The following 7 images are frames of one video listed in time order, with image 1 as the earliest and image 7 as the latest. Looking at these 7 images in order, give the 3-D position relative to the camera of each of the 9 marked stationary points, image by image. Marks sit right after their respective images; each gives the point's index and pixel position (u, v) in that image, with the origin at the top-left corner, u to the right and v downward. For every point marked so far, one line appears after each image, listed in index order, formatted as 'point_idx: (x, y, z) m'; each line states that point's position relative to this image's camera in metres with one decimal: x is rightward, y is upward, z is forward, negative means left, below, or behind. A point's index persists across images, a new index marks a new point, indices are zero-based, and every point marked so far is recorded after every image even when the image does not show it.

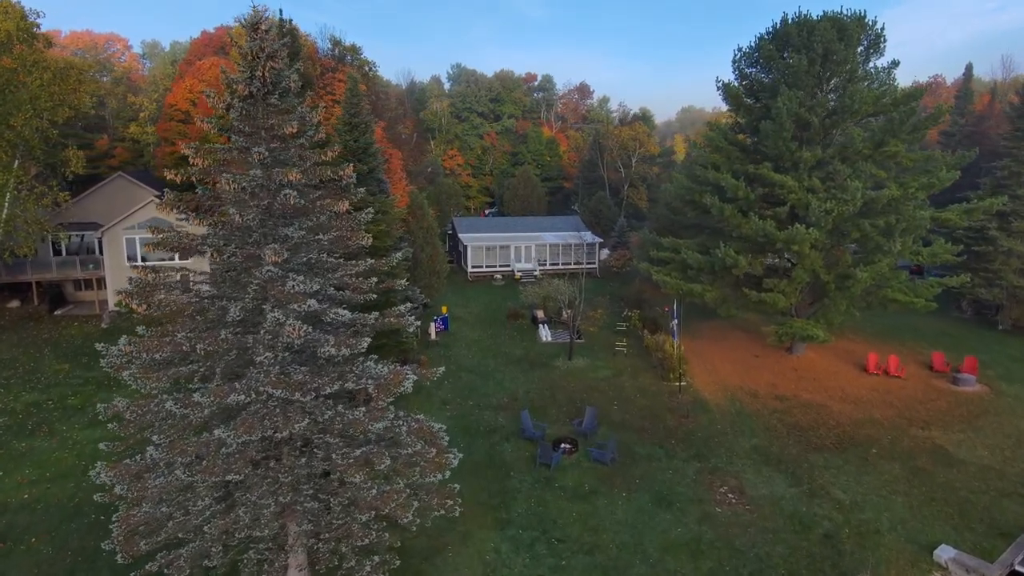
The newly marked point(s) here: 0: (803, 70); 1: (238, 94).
0: (+8.2, +6.2, +18.7) m
1: (-3.7, +2.6, +9.0) m
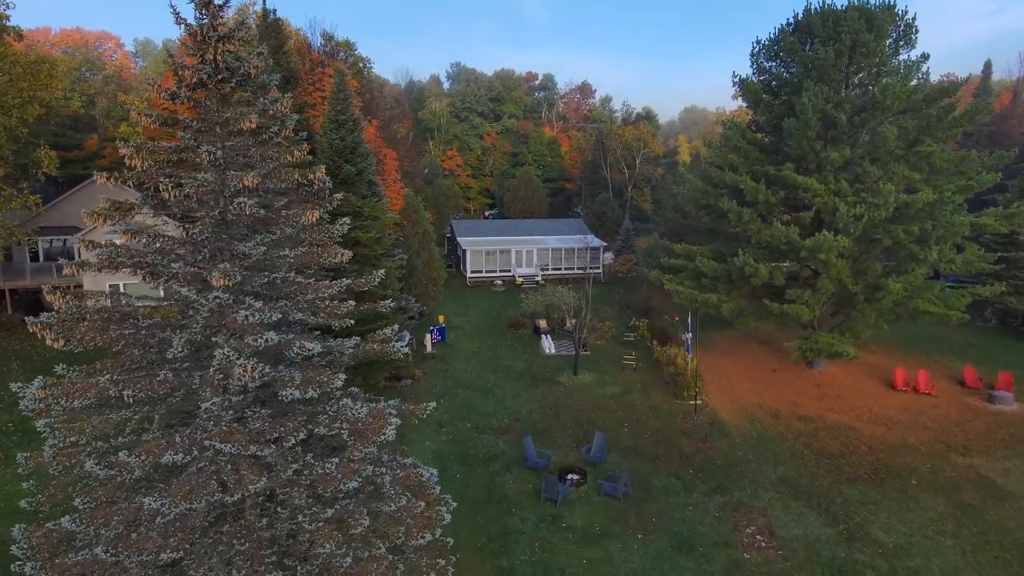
0: (+8.3, +5.9, +17.2) m
1: (-3.7, +2.3, +7.5) m
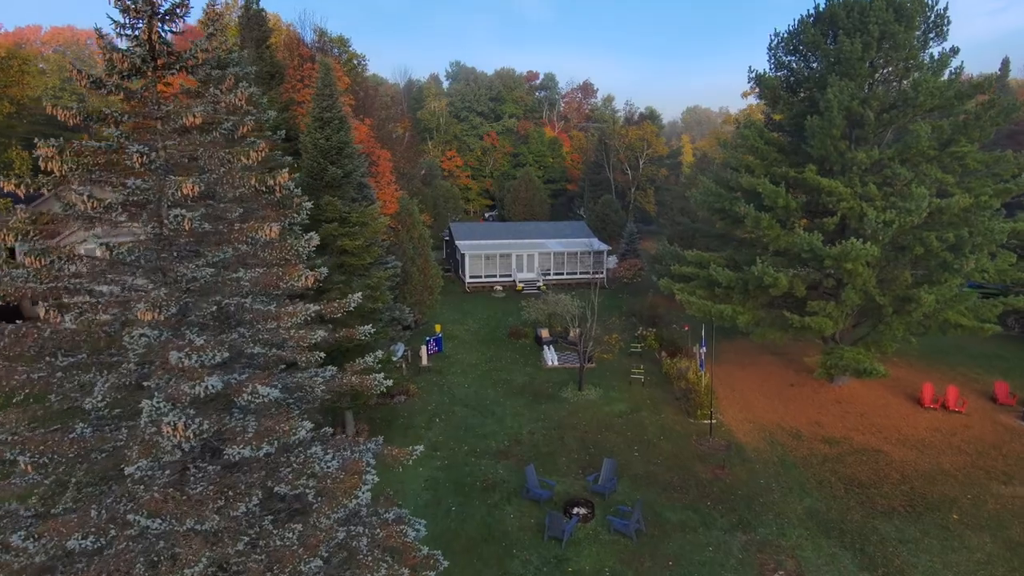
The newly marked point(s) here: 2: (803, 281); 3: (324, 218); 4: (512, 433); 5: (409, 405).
0: (+8.3, +5.6, +15.9) m
1: (-3.7, +2.1, +6.2) m
2: (+7.6, +0.2, +17.3) m
3: (-4.2, +1.5, +14.7) m
4: (0.0, -3.7, +16.8) m
5: (-2.9, -3.3, +18.6) m
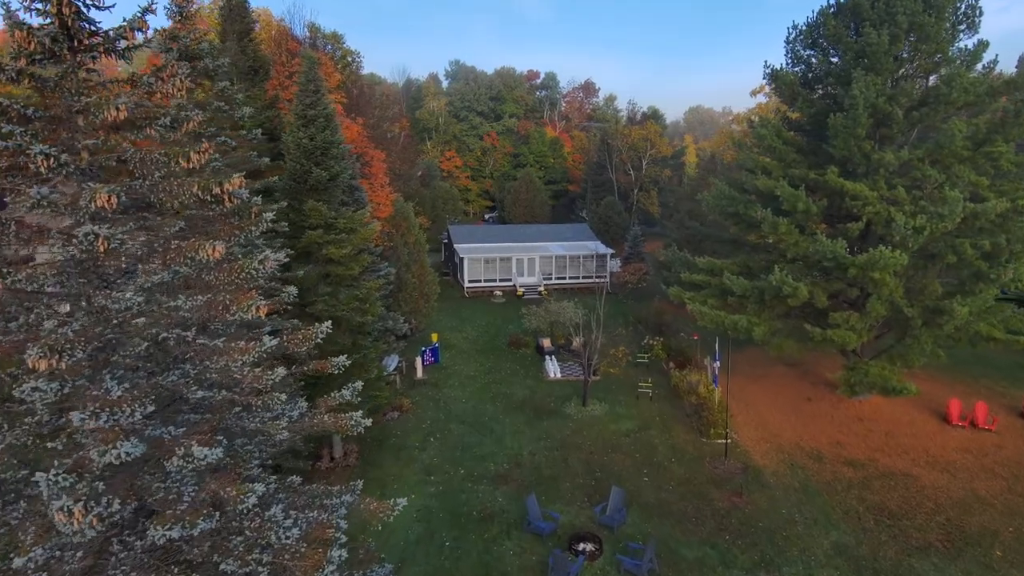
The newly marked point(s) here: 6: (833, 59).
0: (+8.3, +5.3, +14.8) m
1: (-3.7, +1.8, +5.0) m
2: (+7.6, -0.1, +16.1) m
3: (-4.2, +1.3, +13.6) m
4: (0.0, -4.0, +15.7) m
5: (-2.9, -3.6, +17.5) m
6: (+8.1, +5.8, +16.5) m
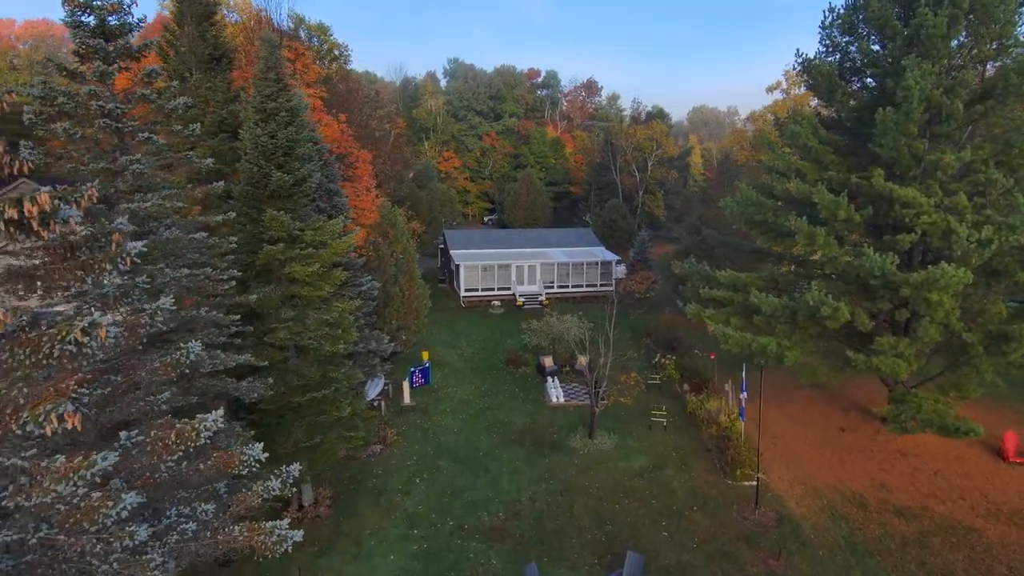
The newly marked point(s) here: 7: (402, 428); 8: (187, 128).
0: (+8.2, +4.9, +12.7) m
1: (-3.8, +1.4, +3.0) m
2: (+7.6, -0.5, +14.0) m
3: (-4.3, +0.9, +11.5) m
4: (-0.1, -4.4, +13.6) m
5: (-3.0, -4.0, +15.4) m
6: (+8.0, +5.3, +14.5) m
7: (-2.8, -3.6, +17.1) m
8: (-4.8, +2.4, +9.8) m
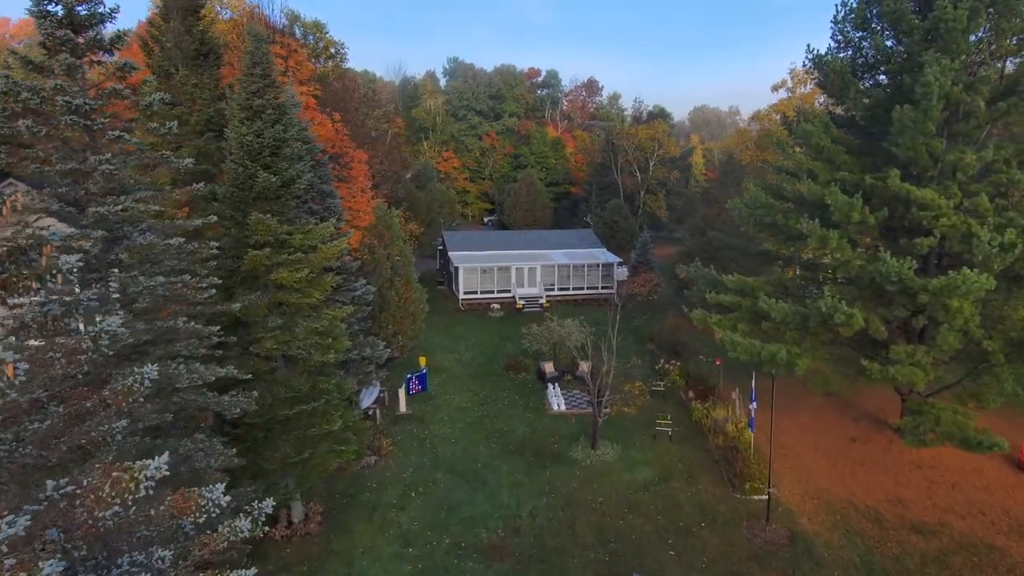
0: (+8.2, +4.8, +12.1) m
1: (-3.8, +1.3, +2.4) m
2: (+7.5, -0.6, +13.4) m
3: (-4.3, +0.8, +10.9) m
4: (-0.1, -4.5, +13.0) m
5: (-3.0, -4.1, +14.8) m
6: (+8.0, +5.2, +13.9) m
7: (-2.9, -3.8, +16.5) m
8: (-4.9, +2.2, +9.2) m
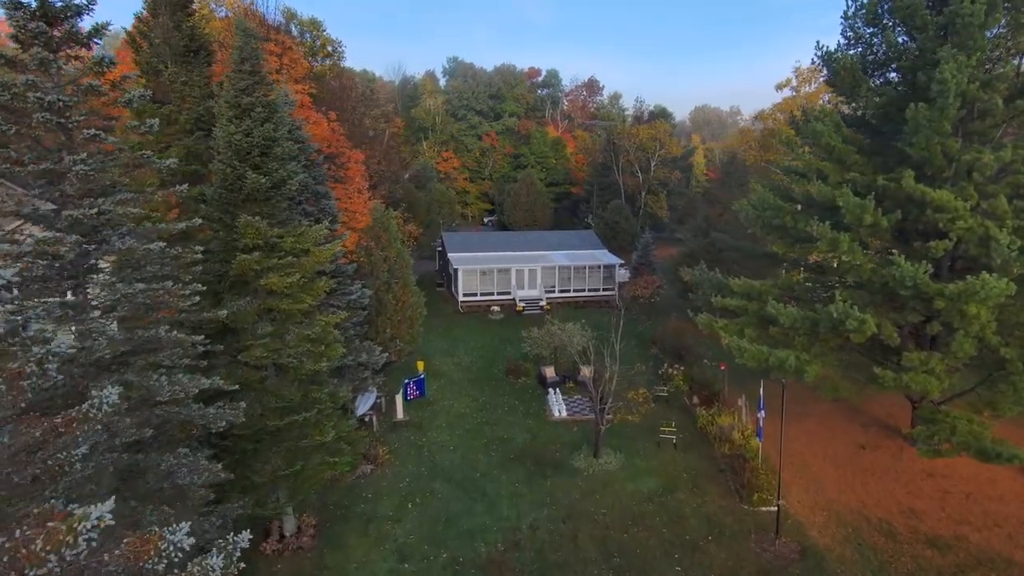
0: (+8.2, +4.7, +11.6) m
1: (-3.8, +1.2, +1.9) m
2: (+7.5, -0.7, +13.0) m
3: (-4.3, +0.7, +10.5) m
4: (-0.1, -4.6, +12.5) m
5: (-3.0, -4.2, +14.4) m
6: (+8.0, +5.1, +13.4) m
7: (-2.9, -3.8, +16.1) m
8: (-4.9, +2.2, +8.8) m
